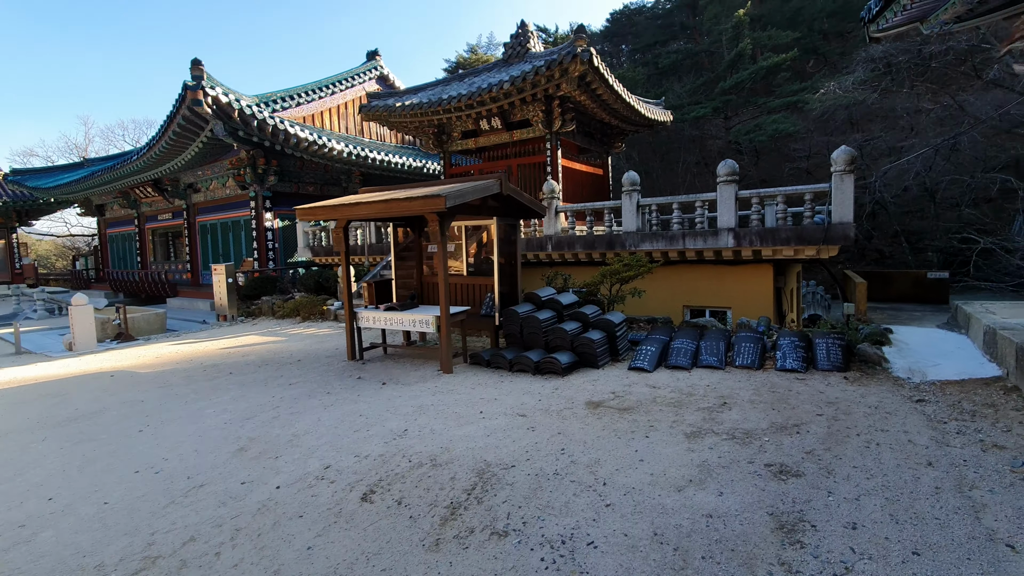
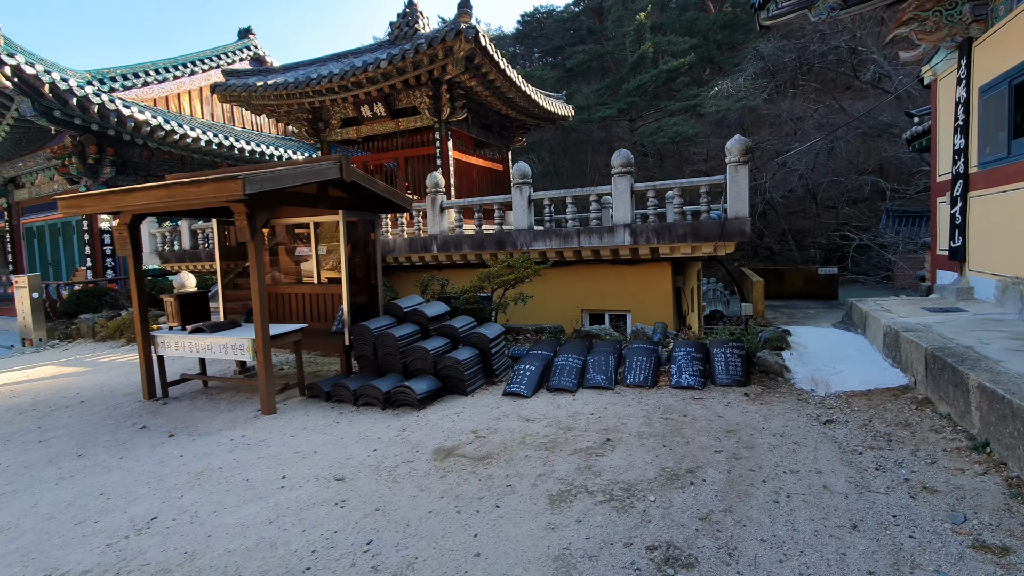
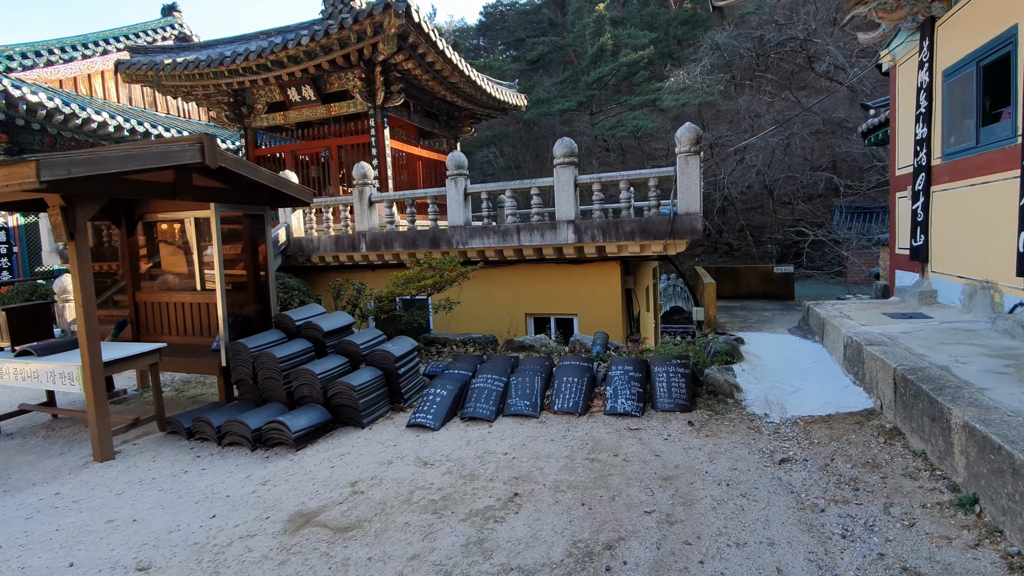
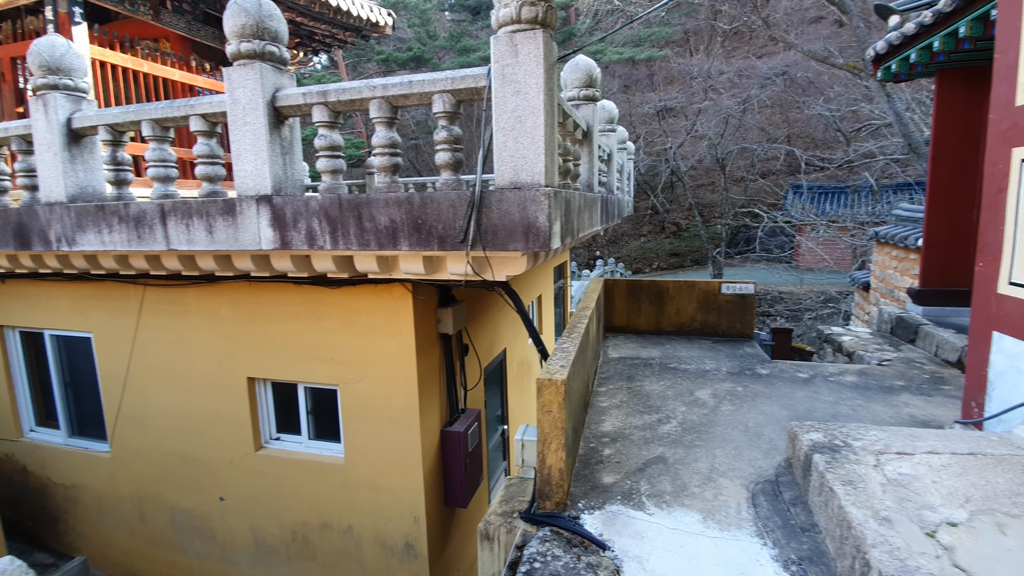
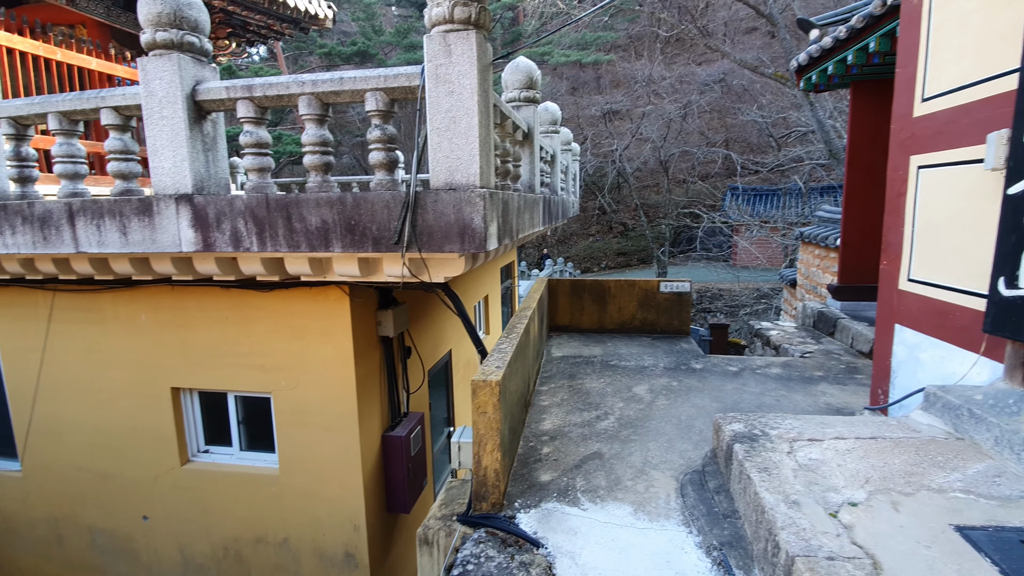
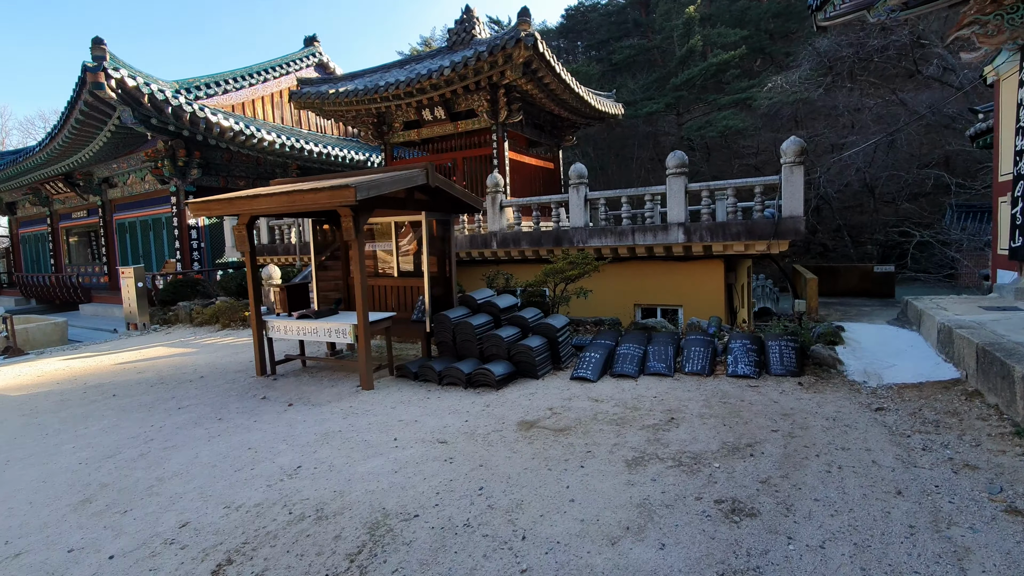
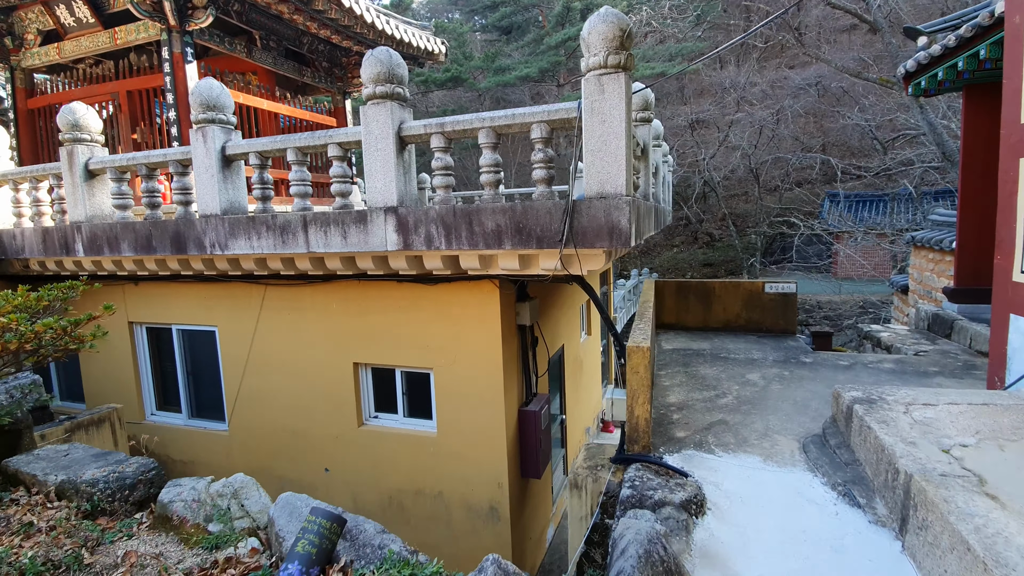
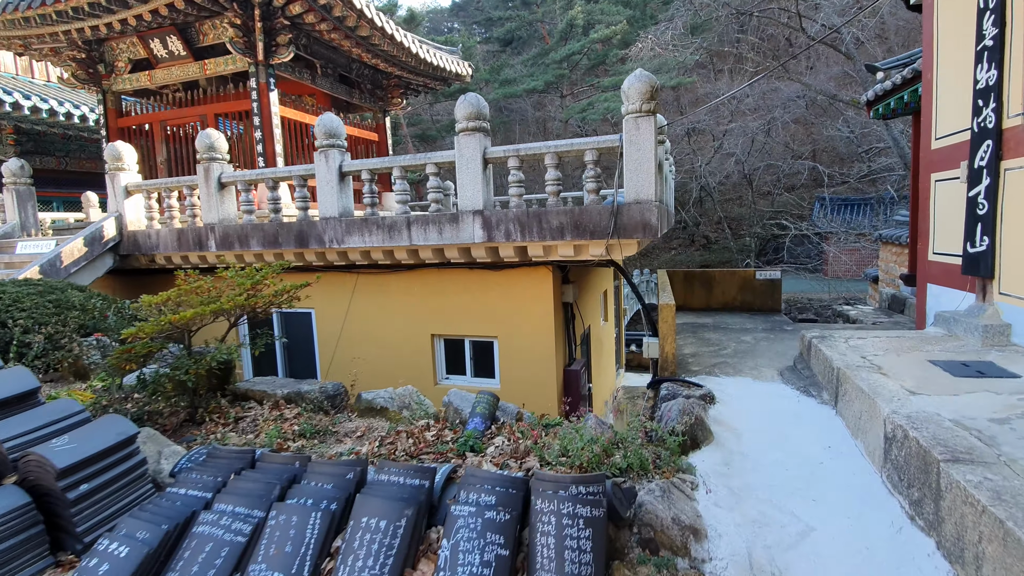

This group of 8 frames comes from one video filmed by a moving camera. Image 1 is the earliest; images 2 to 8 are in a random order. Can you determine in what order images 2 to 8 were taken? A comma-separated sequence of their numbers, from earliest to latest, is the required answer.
6, 2, 3, 8, 7, 4, 5
